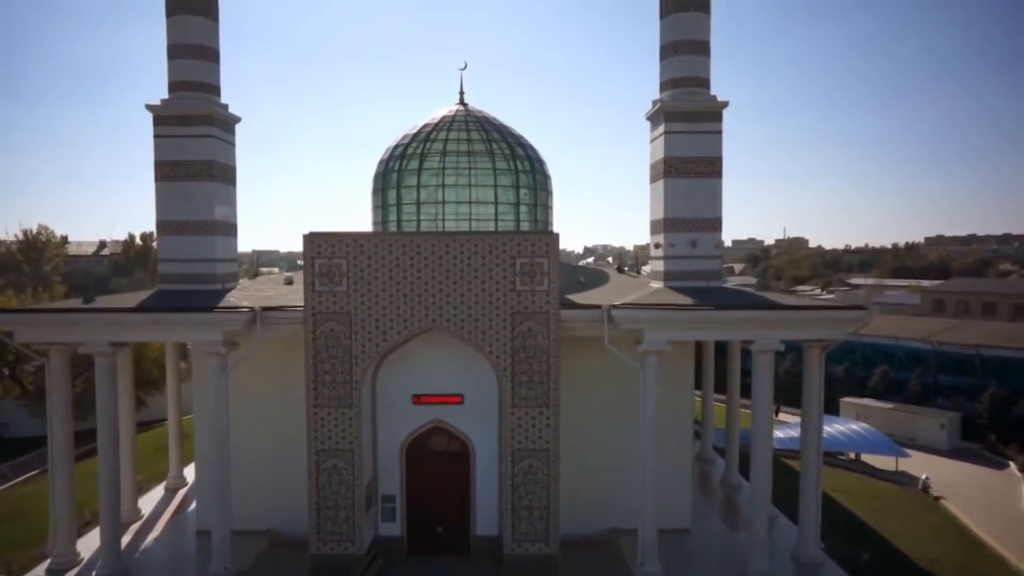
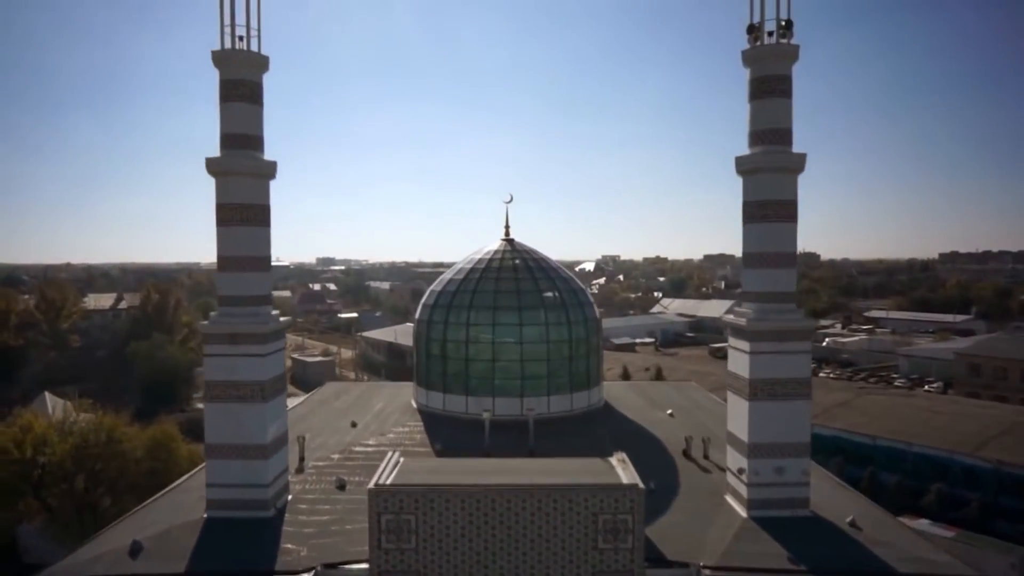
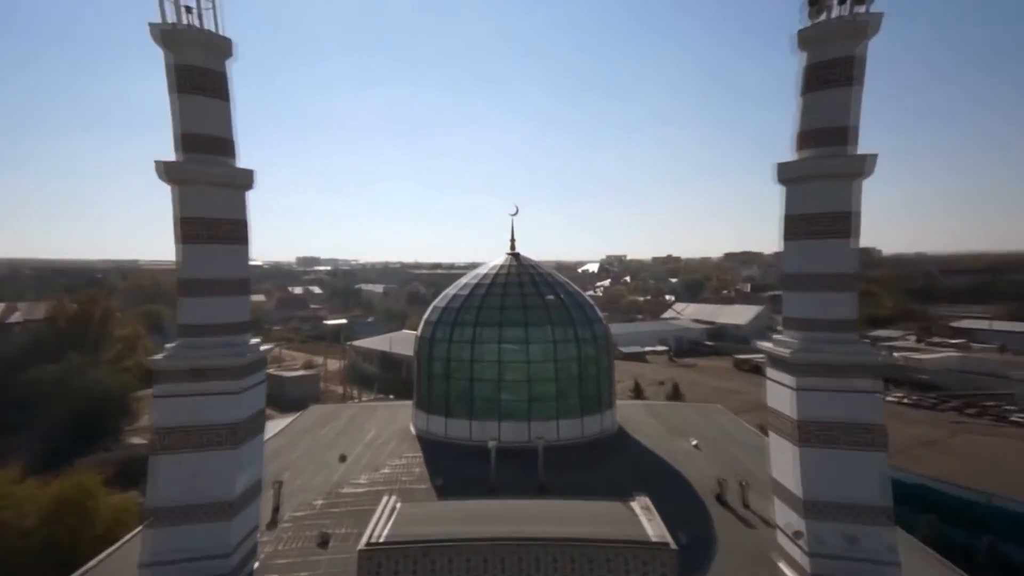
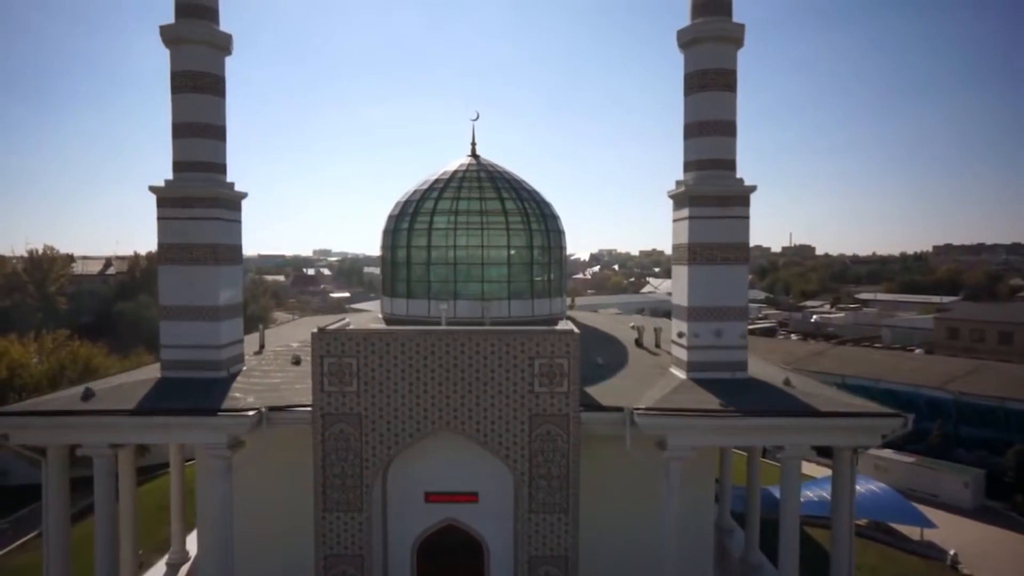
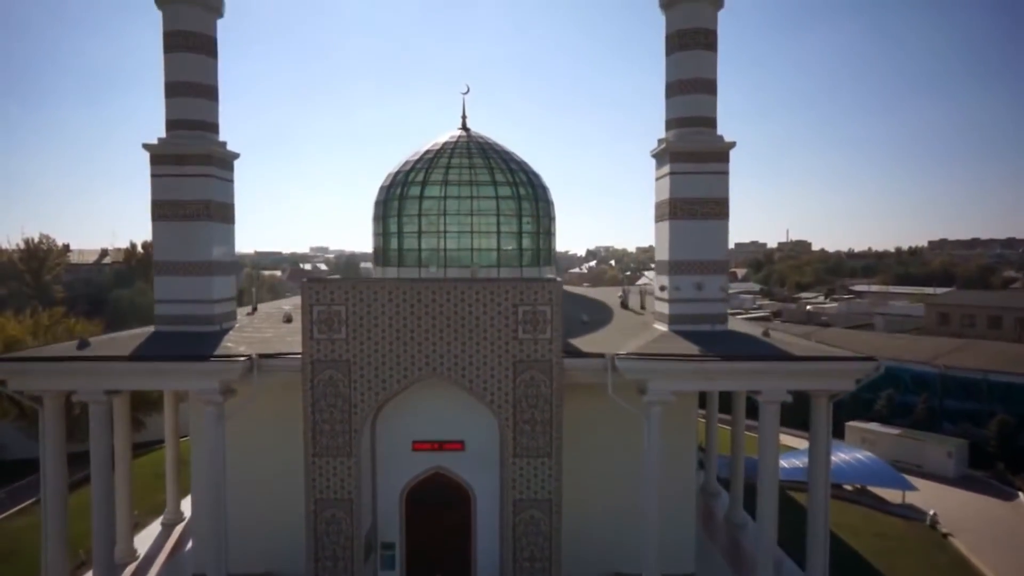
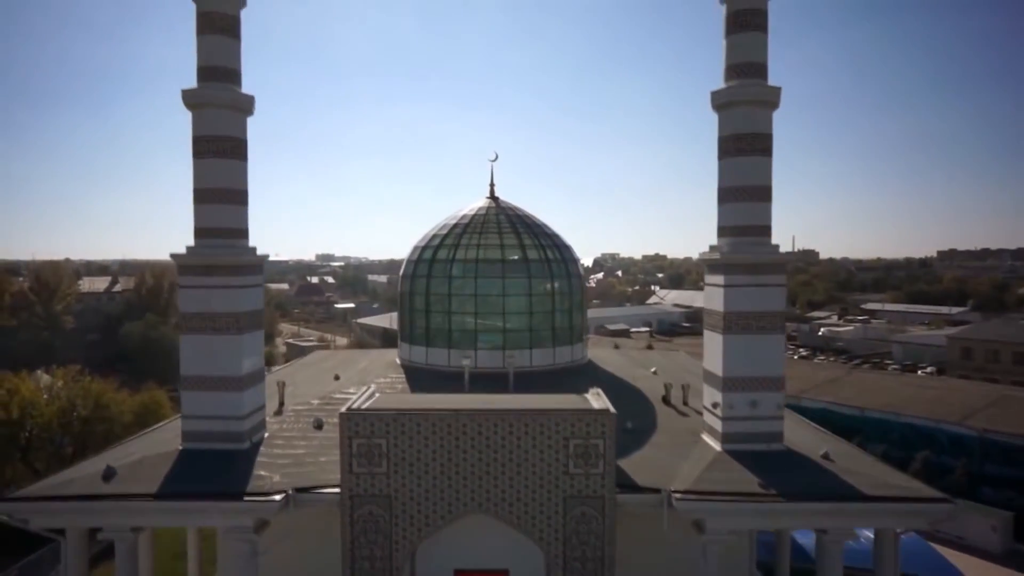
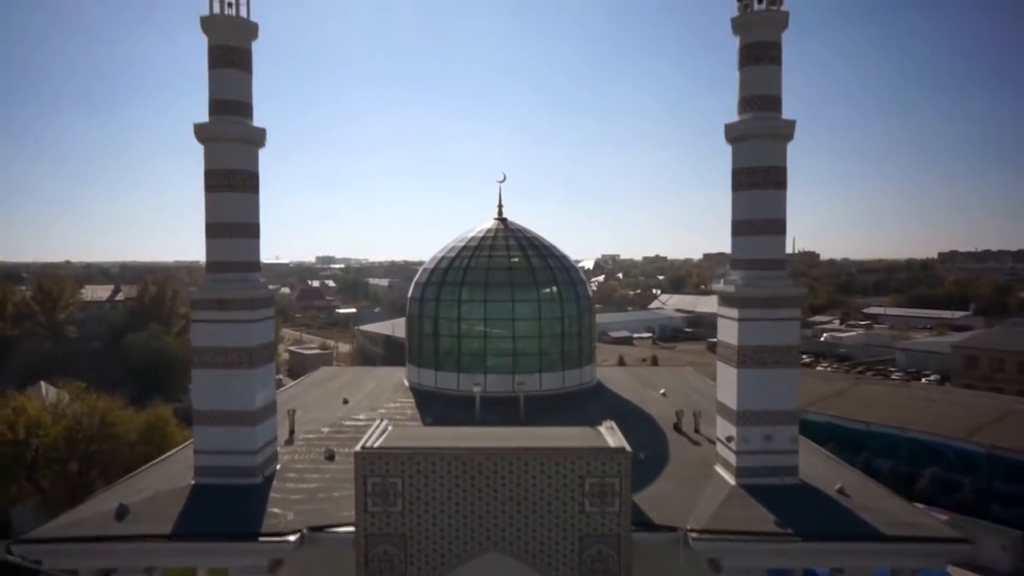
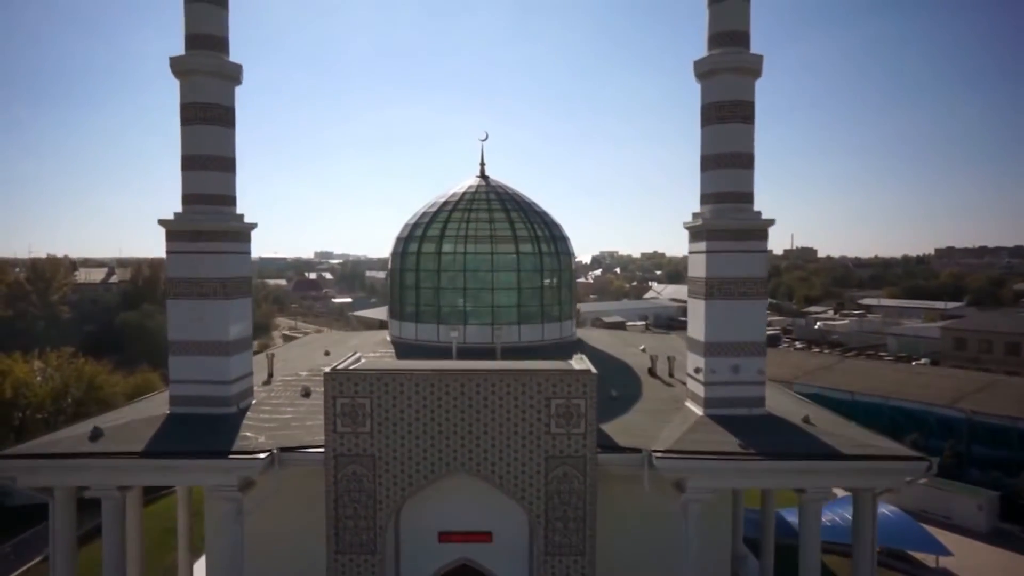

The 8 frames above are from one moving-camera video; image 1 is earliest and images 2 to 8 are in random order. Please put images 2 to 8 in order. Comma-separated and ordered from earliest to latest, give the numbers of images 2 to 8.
5, 4, 8, 6, 7, 2, 3
